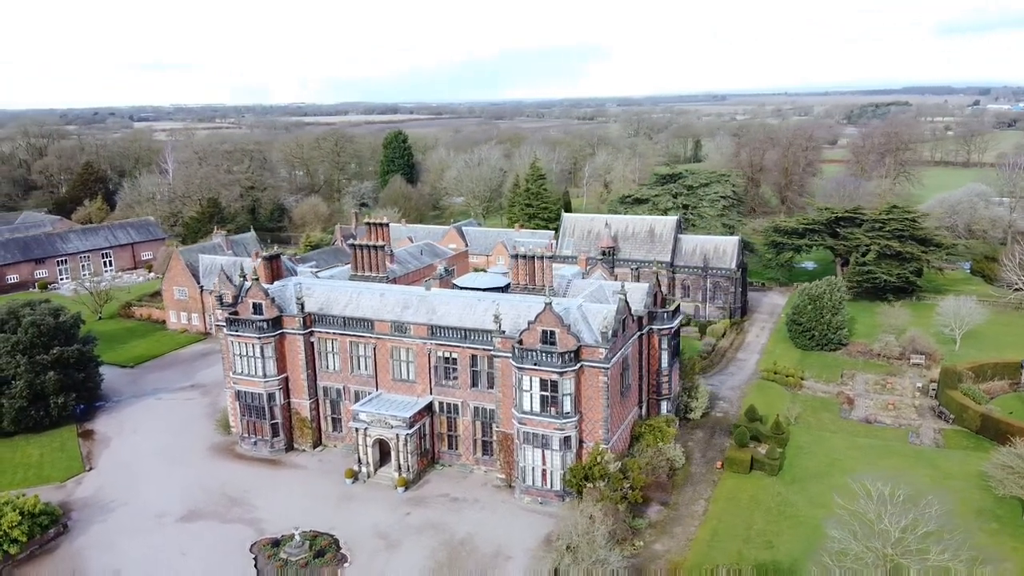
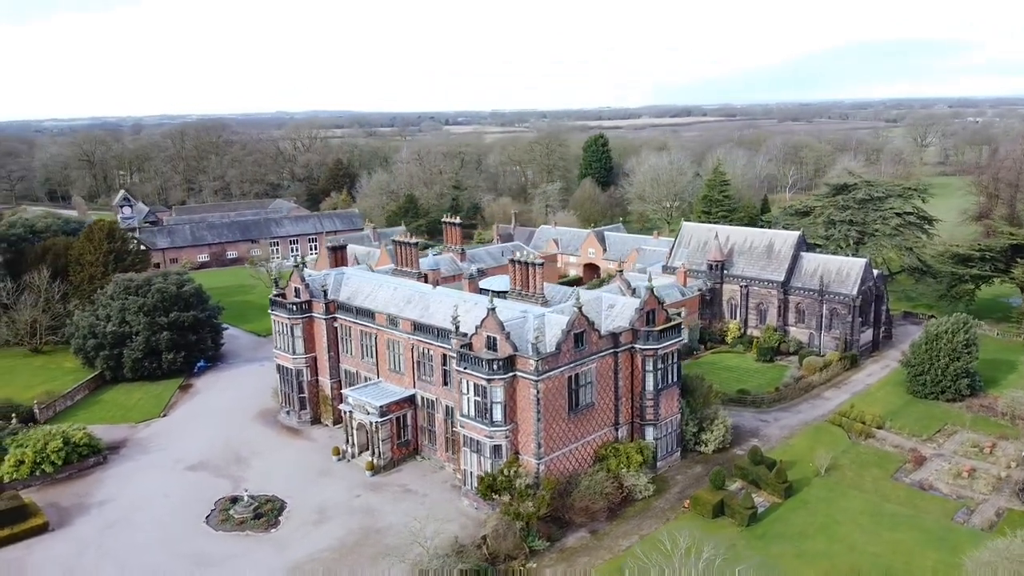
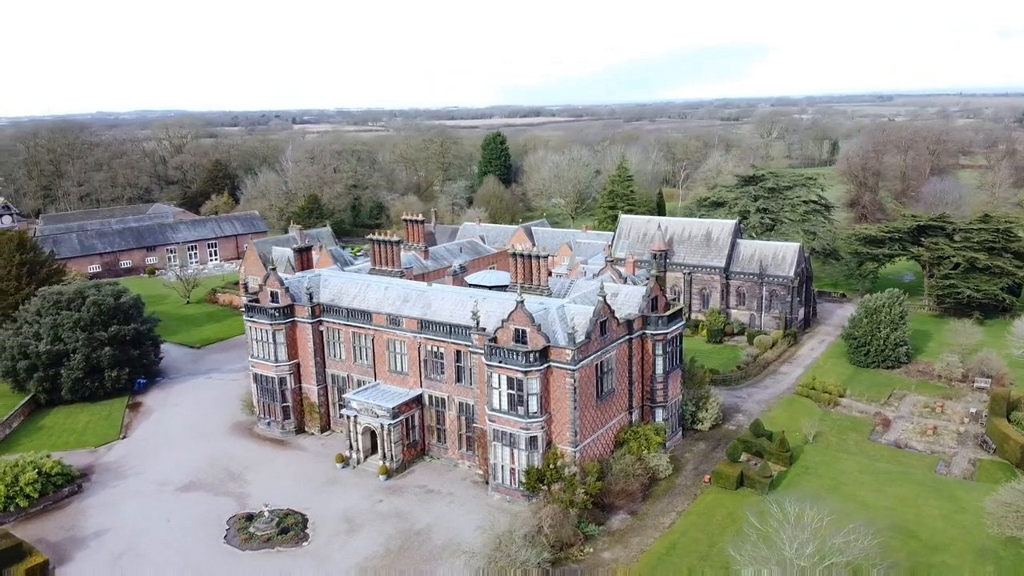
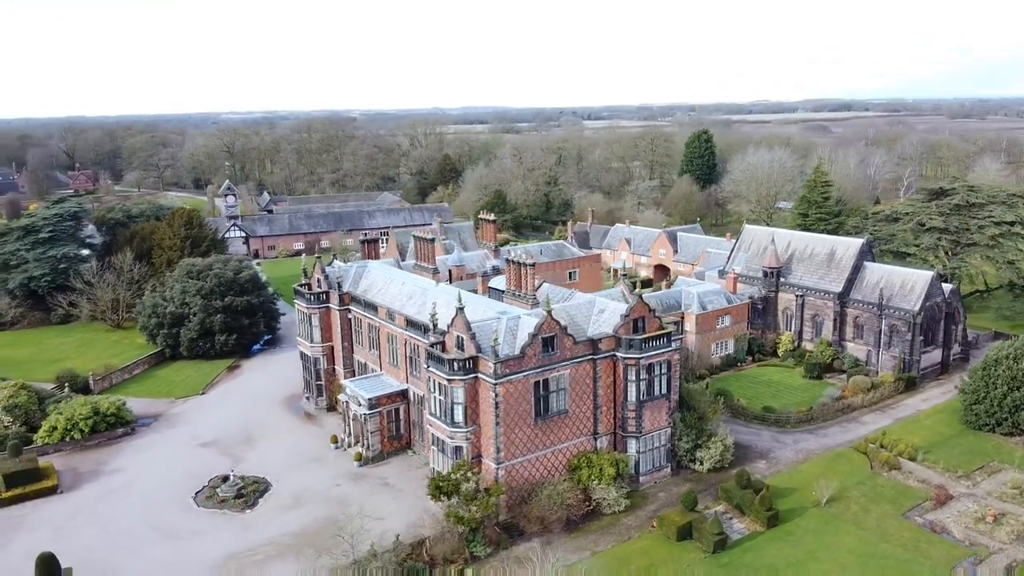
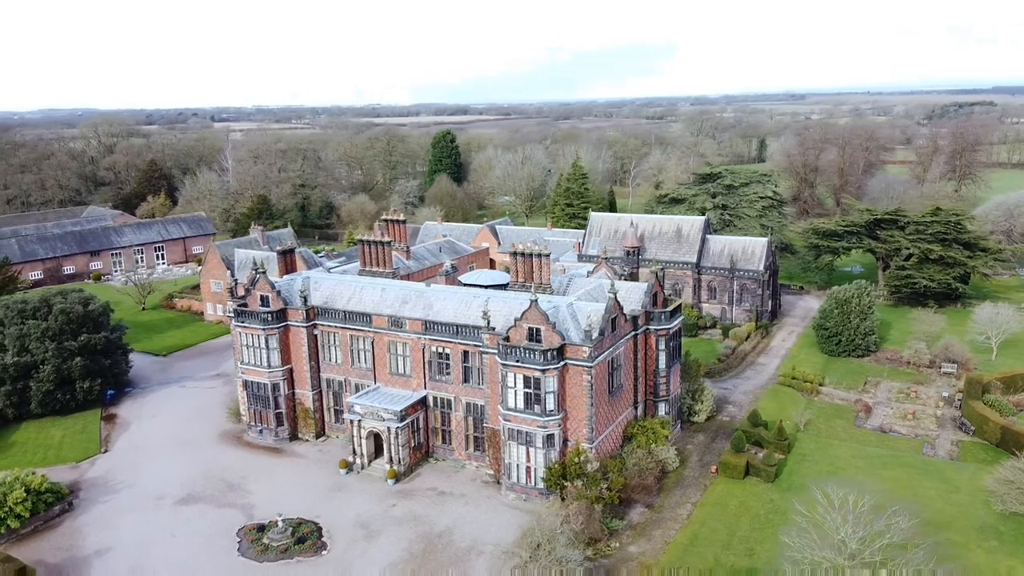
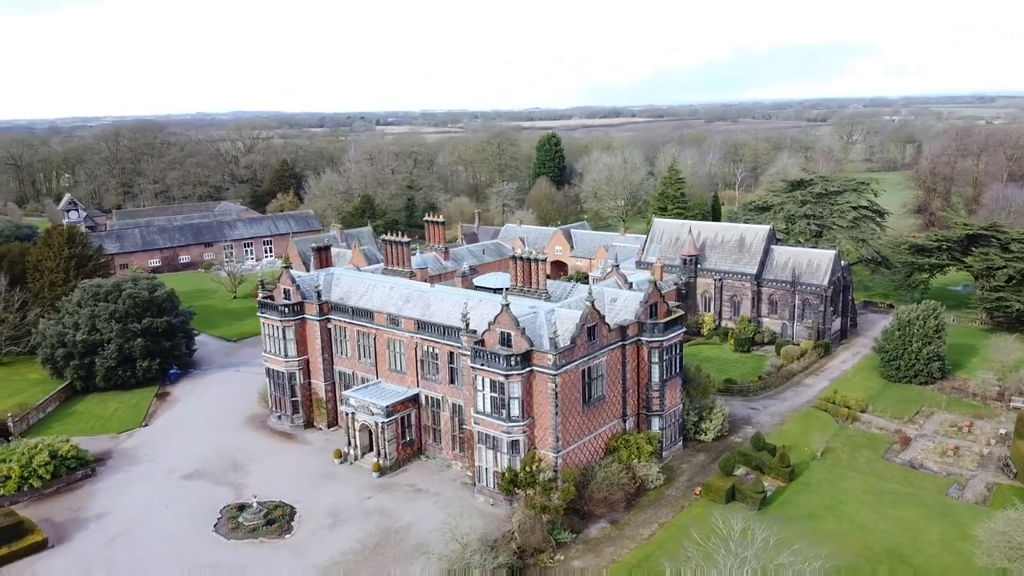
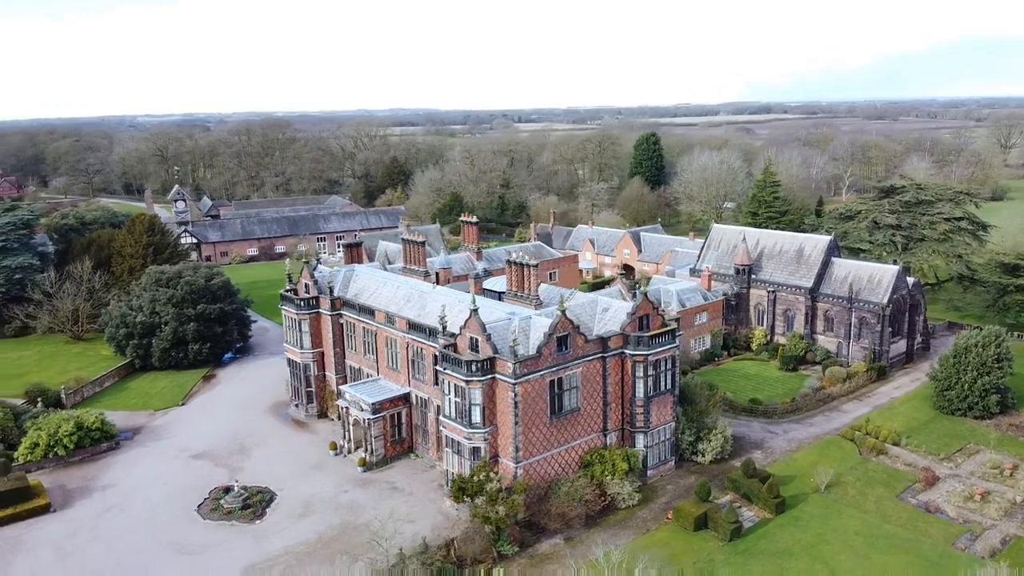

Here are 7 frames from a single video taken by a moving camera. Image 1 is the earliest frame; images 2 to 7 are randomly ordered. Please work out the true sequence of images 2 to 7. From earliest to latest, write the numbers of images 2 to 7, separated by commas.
5, 3, 6, 2, 7, 4
